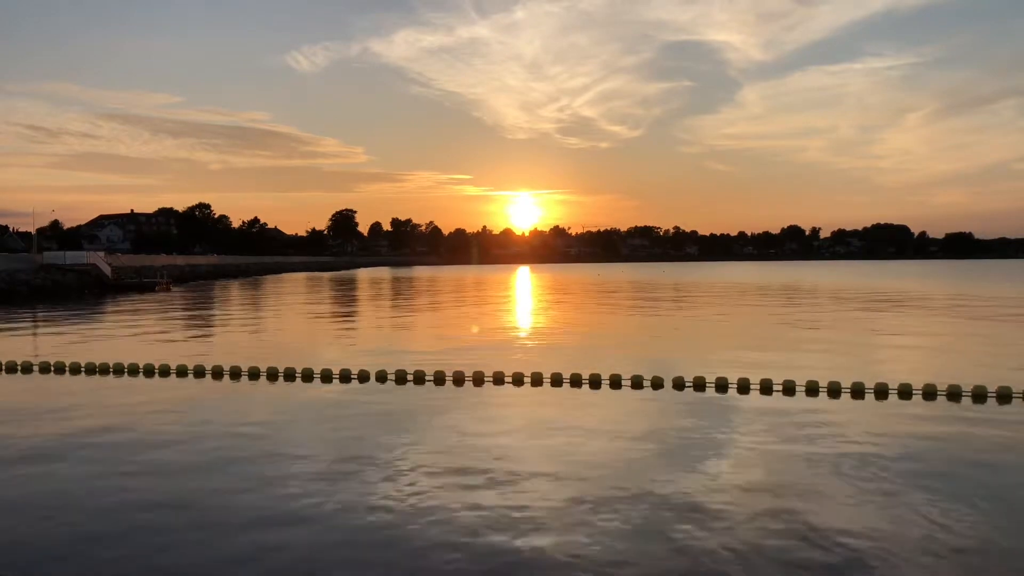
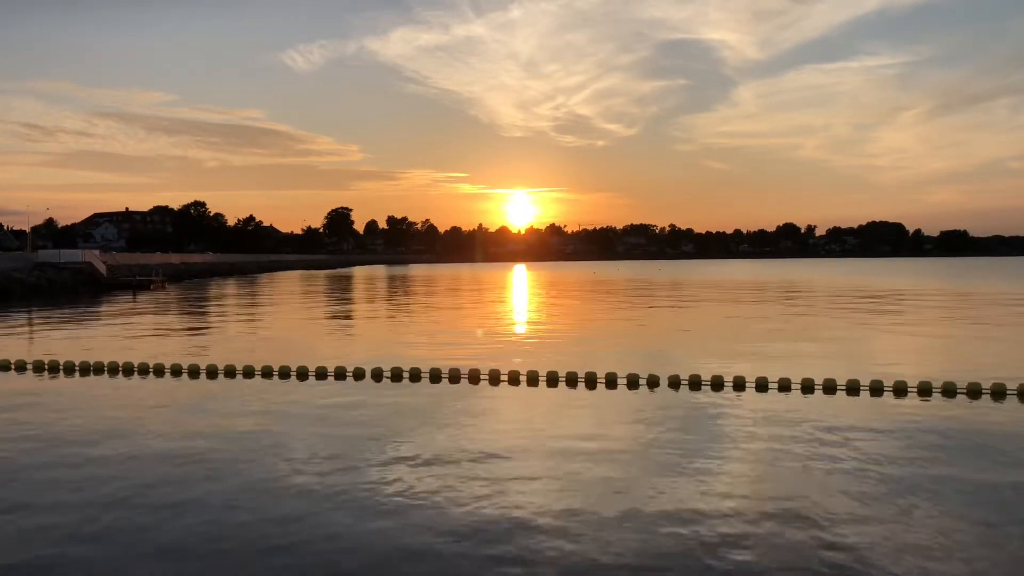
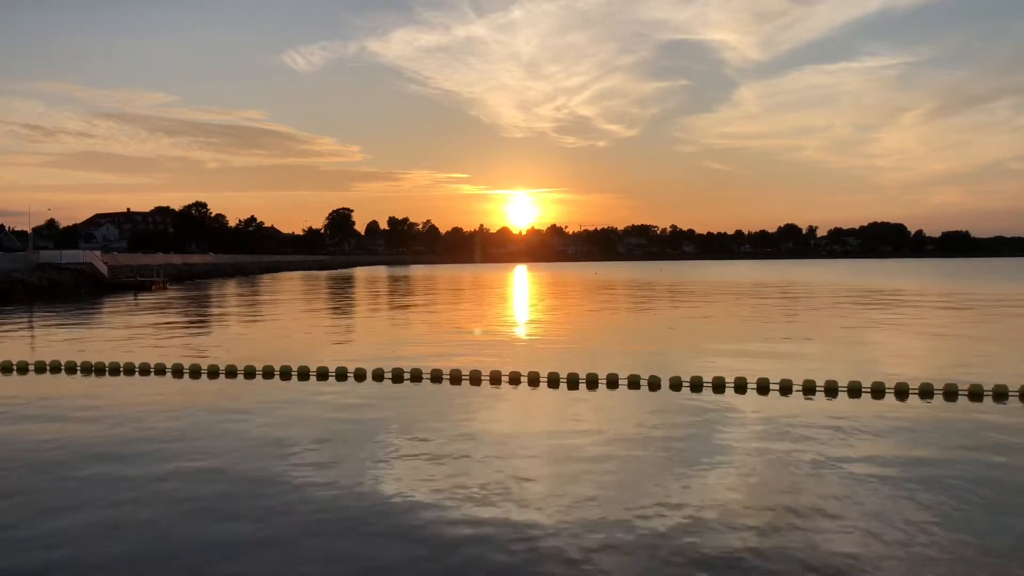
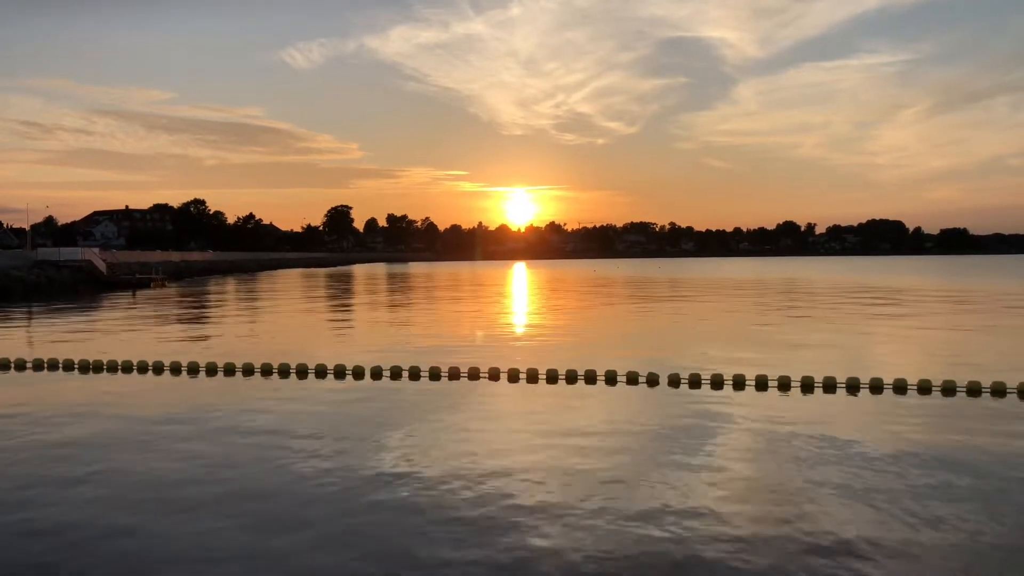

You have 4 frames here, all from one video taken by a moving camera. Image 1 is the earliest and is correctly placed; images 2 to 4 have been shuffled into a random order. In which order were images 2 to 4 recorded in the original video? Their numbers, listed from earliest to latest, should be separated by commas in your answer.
3, 2, 4
